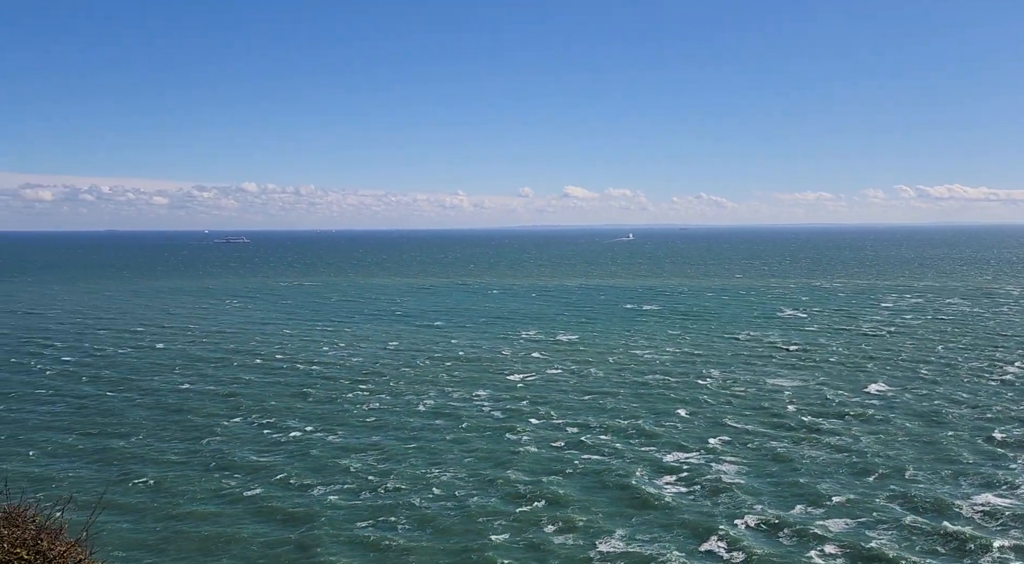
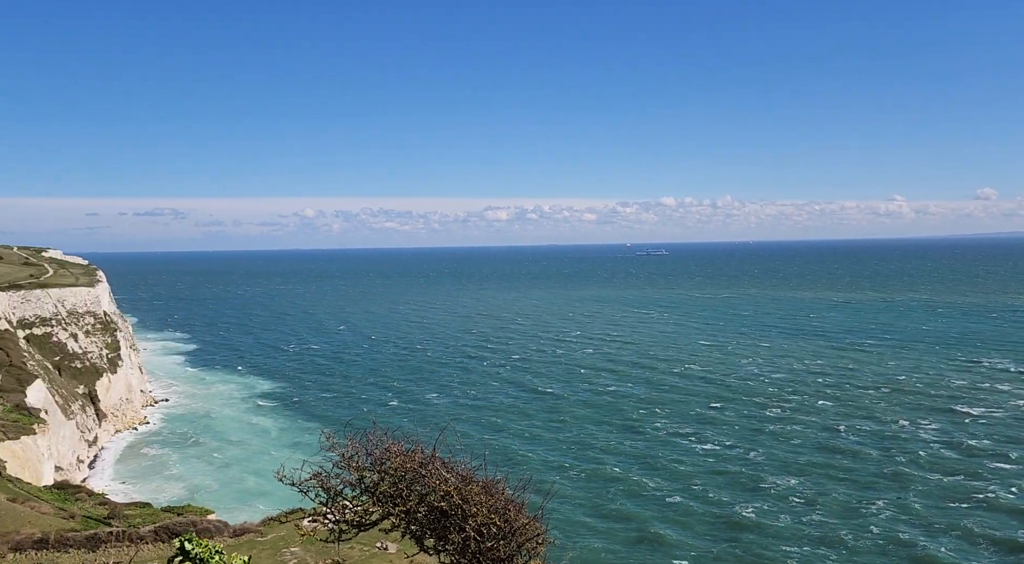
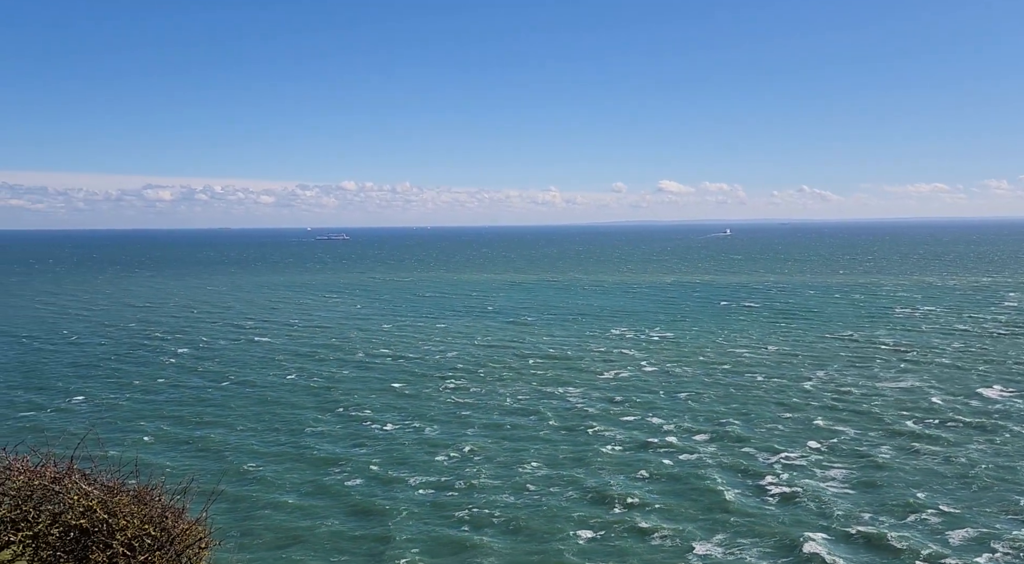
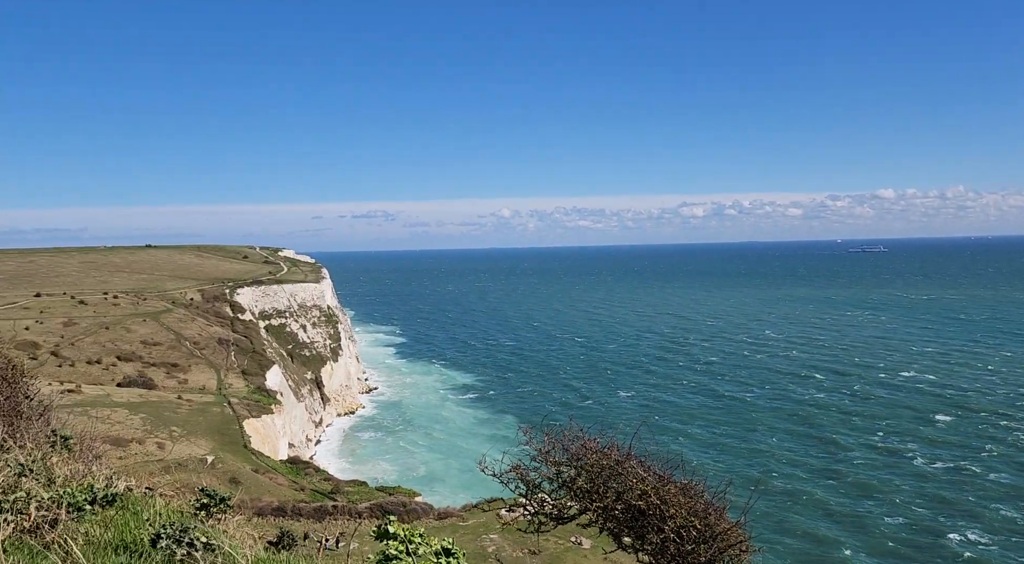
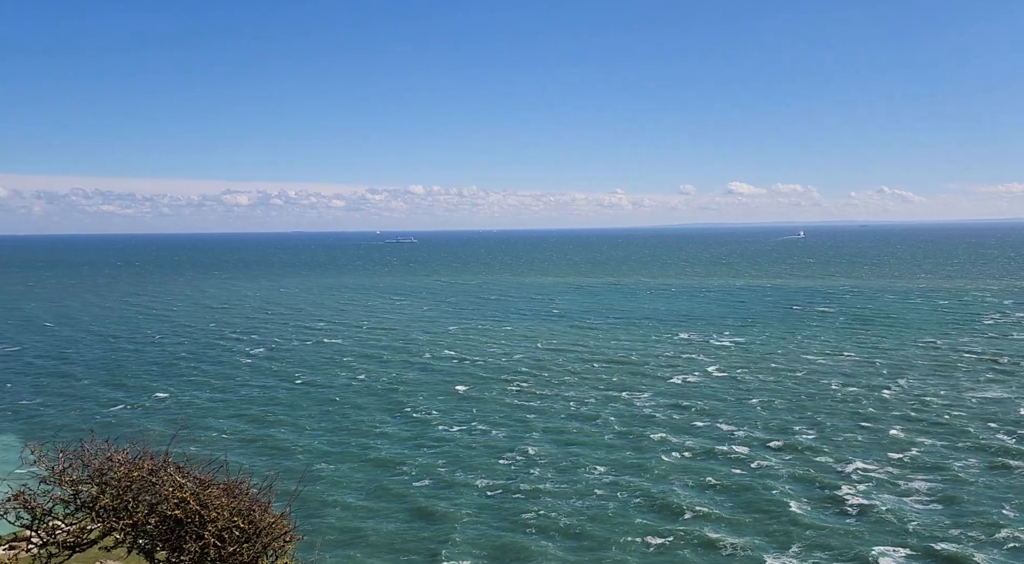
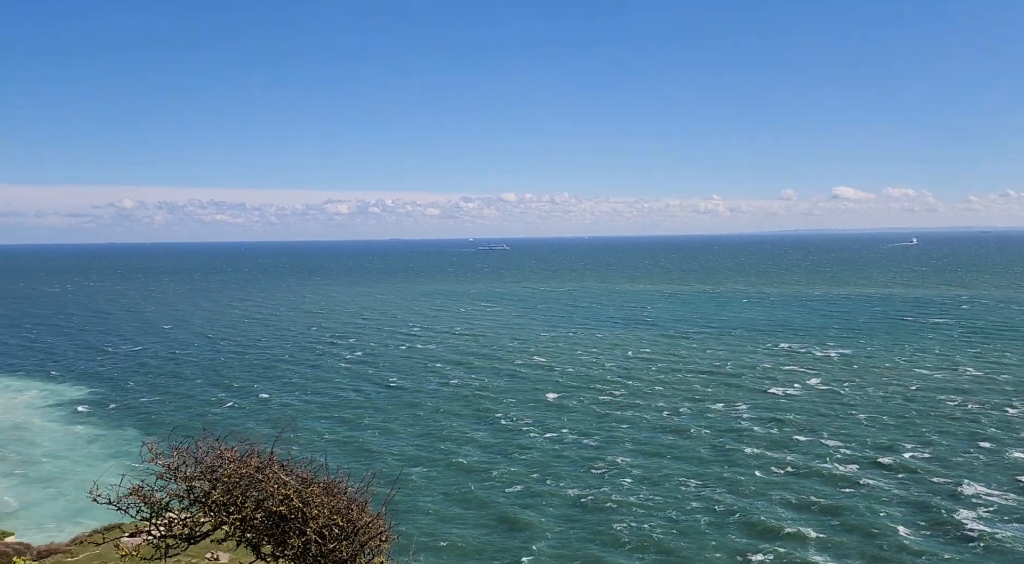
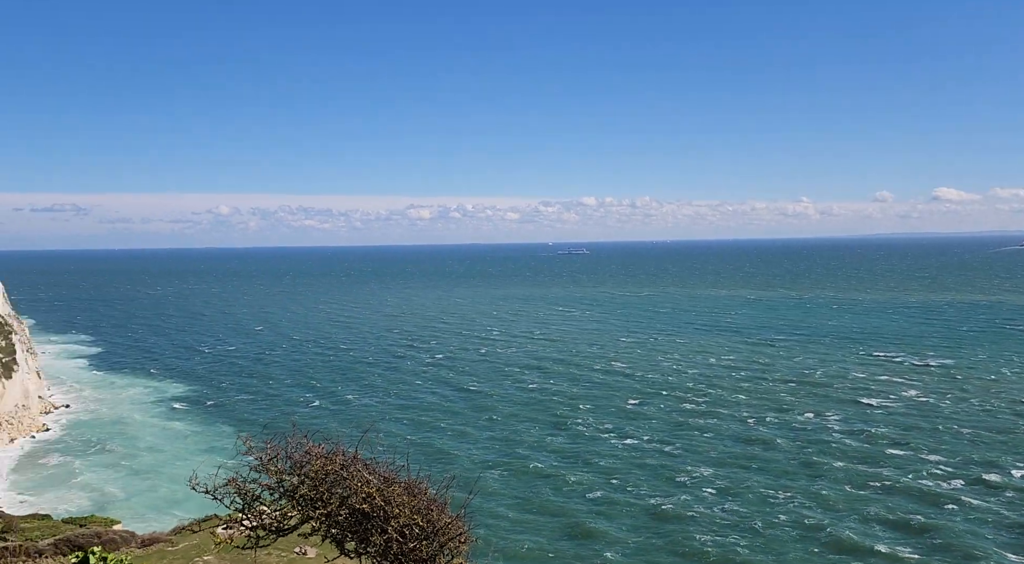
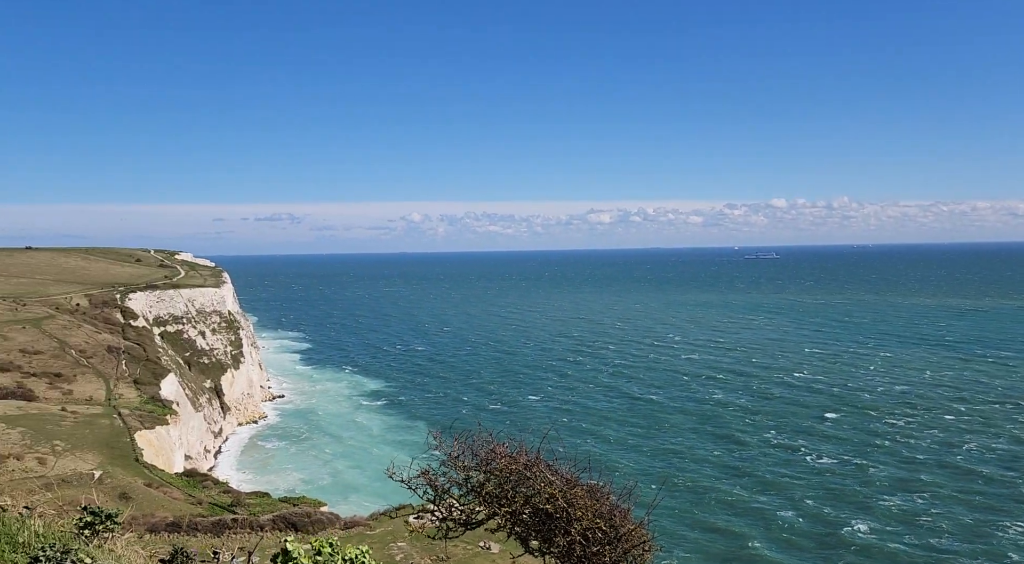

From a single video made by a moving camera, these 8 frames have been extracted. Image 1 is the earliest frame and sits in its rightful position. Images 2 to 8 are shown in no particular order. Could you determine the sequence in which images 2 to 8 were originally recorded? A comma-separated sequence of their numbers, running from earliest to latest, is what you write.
3, 5, 6, 7, 2, 8, 4
